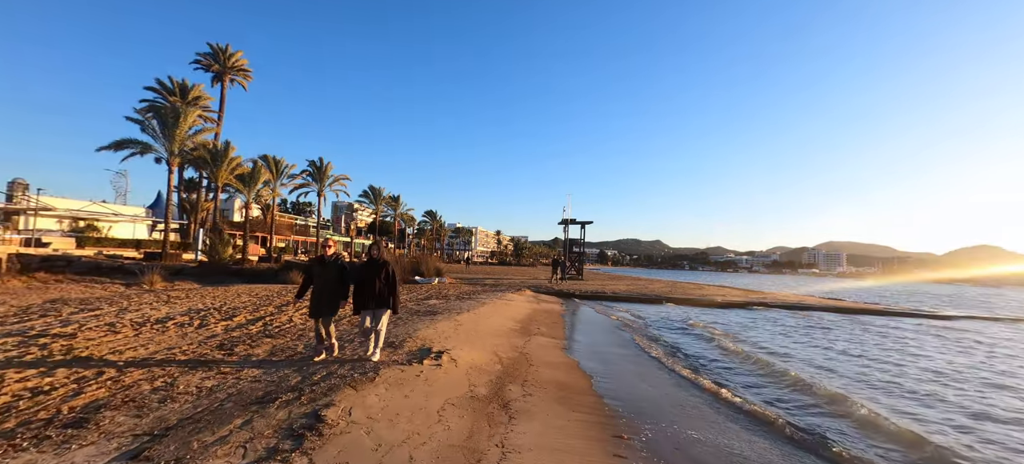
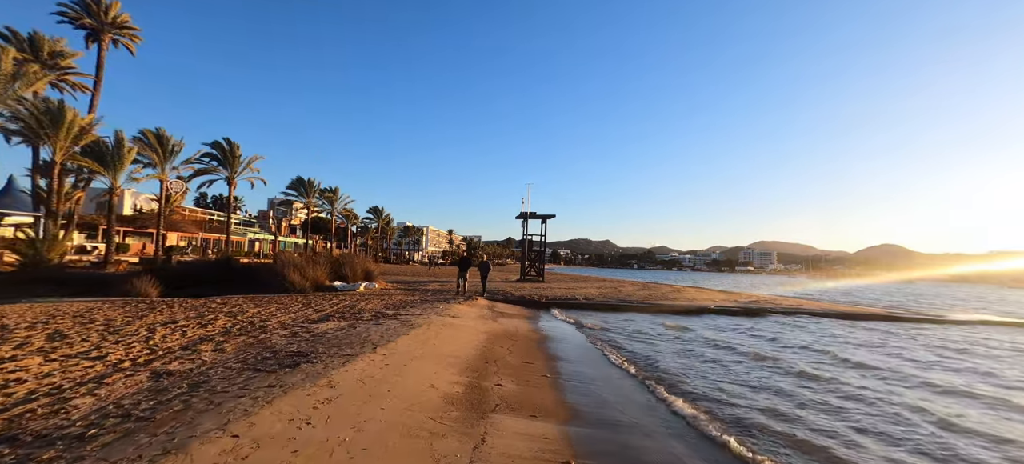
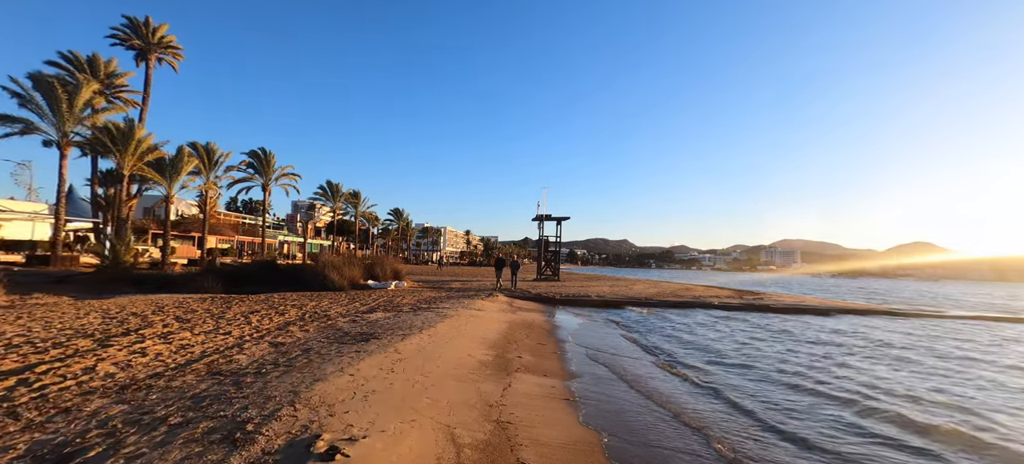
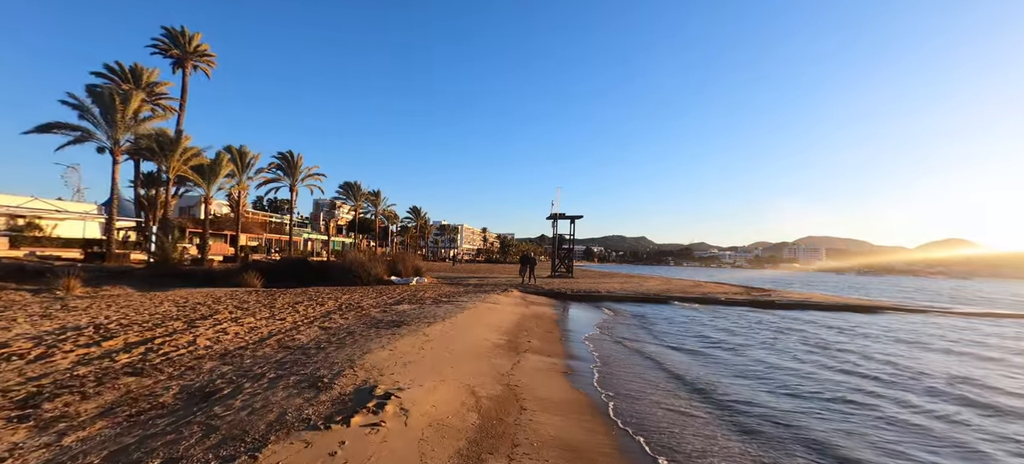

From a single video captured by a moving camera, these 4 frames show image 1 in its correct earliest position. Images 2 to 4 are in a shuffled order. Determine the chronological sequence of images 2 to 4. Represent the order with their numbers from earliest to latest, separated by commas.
4, 3, 2
